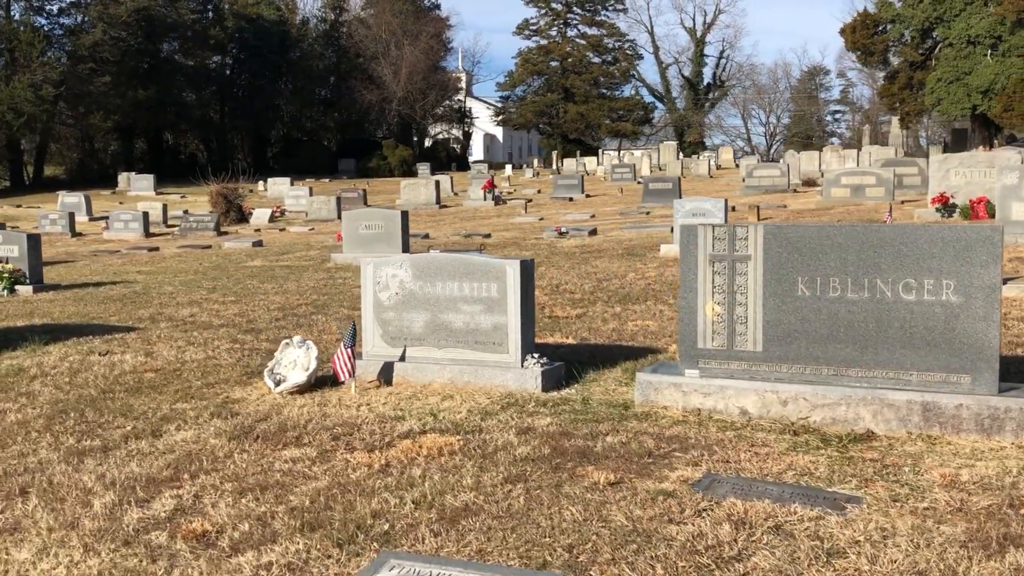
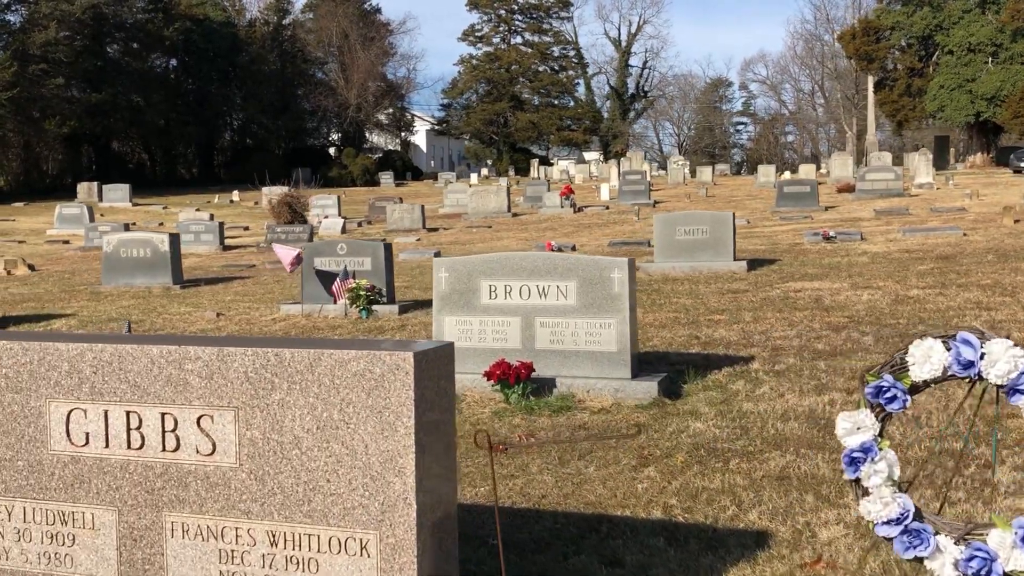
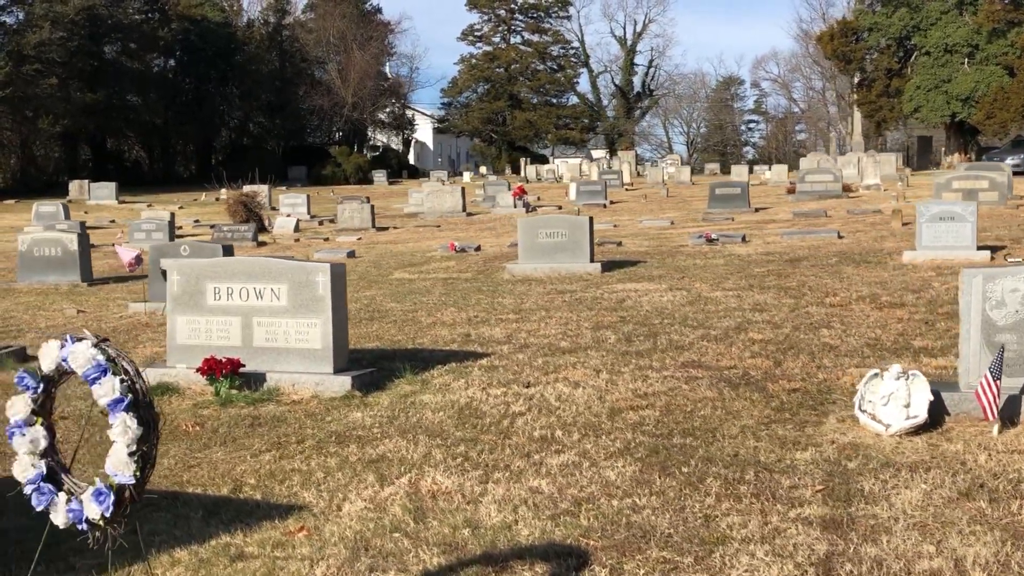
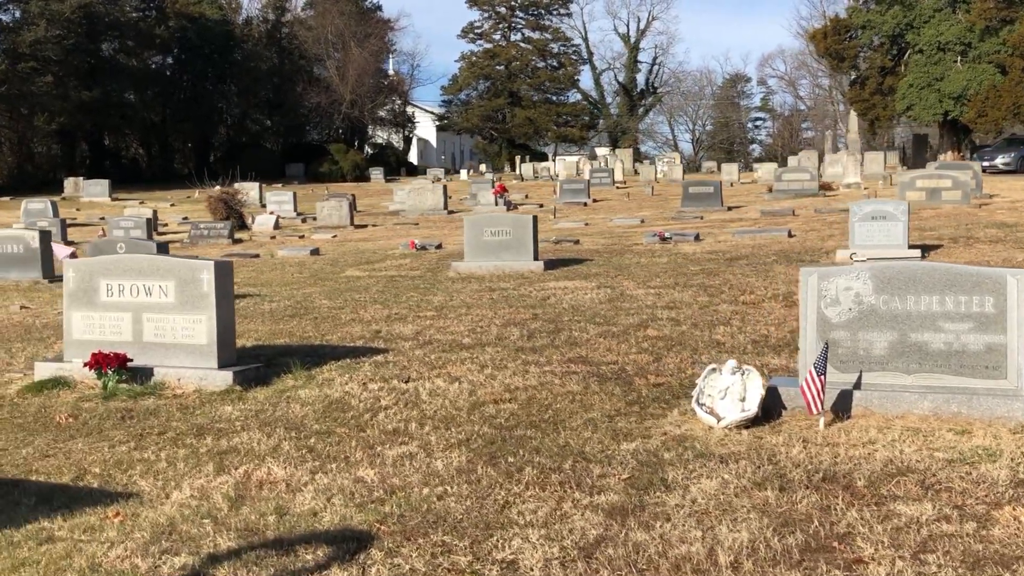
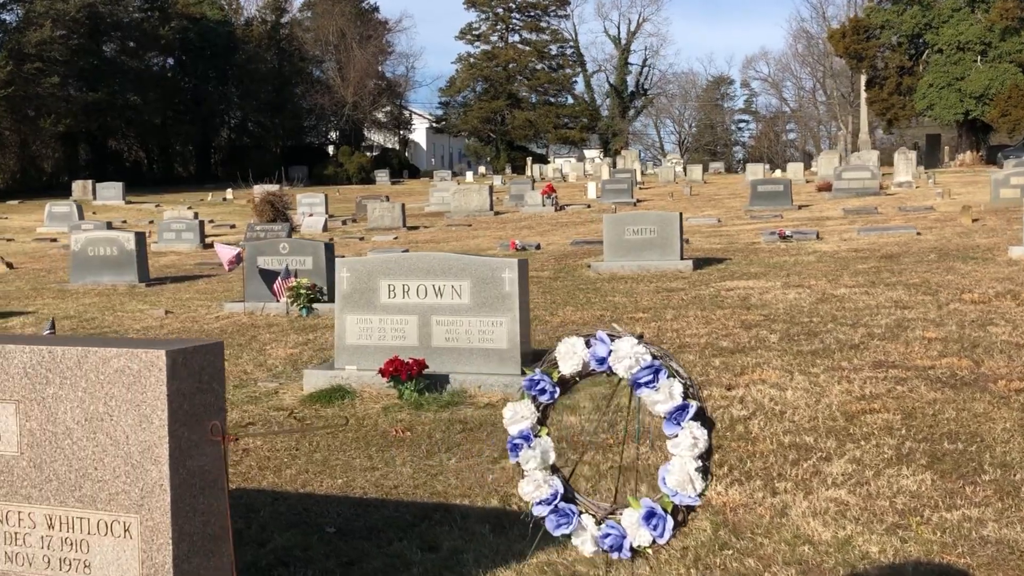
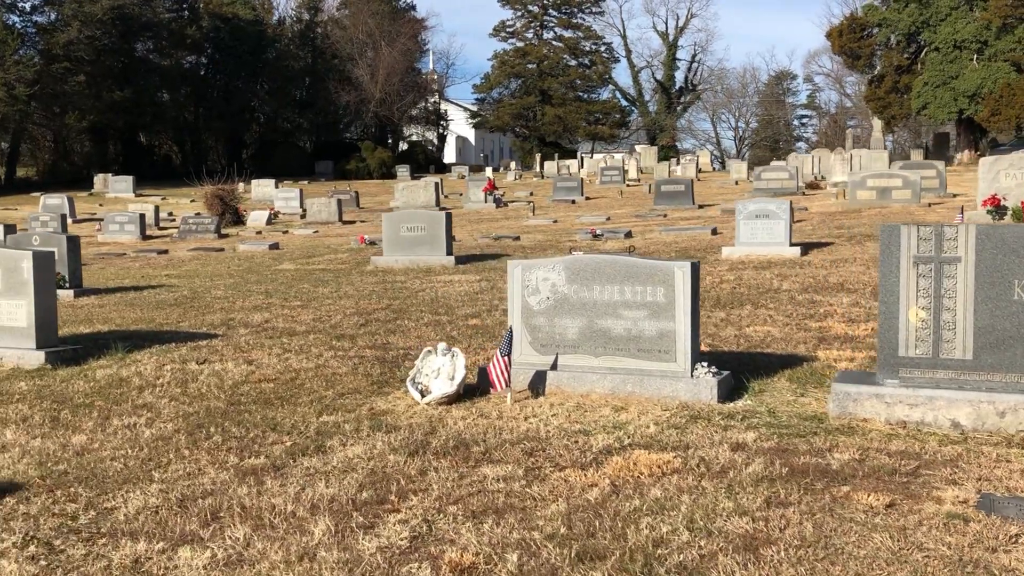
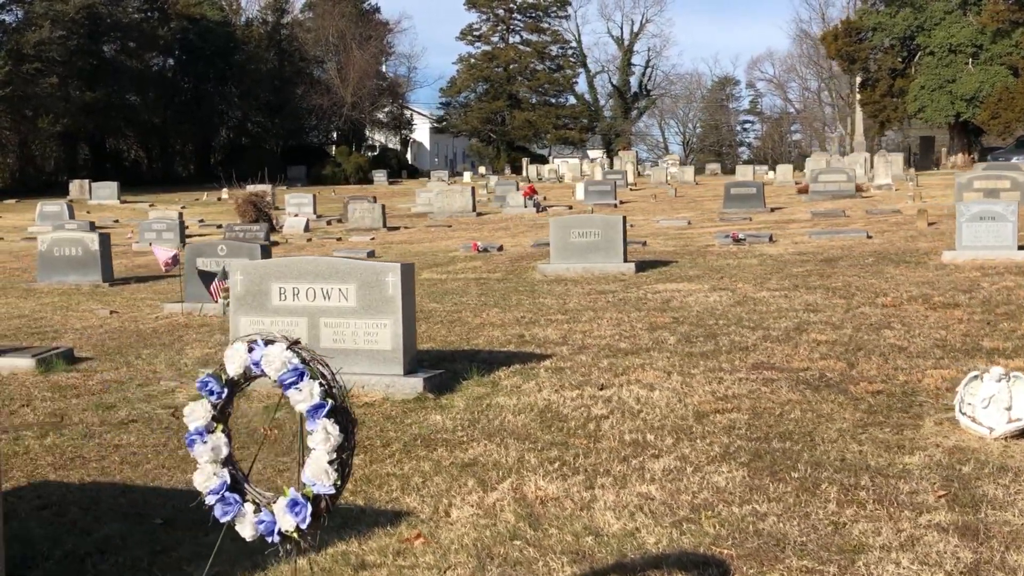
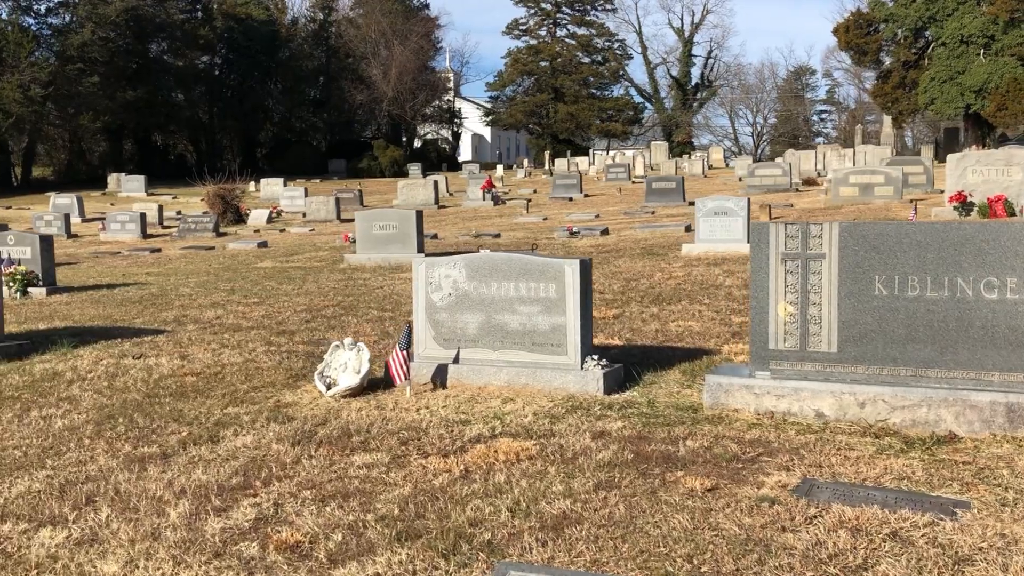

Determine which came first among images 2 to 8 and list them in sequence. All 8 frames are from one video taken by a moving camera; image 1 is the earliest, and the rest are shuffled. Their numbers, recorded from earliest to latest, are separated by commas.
8, 6, 4, 3, 7, 5, 2
